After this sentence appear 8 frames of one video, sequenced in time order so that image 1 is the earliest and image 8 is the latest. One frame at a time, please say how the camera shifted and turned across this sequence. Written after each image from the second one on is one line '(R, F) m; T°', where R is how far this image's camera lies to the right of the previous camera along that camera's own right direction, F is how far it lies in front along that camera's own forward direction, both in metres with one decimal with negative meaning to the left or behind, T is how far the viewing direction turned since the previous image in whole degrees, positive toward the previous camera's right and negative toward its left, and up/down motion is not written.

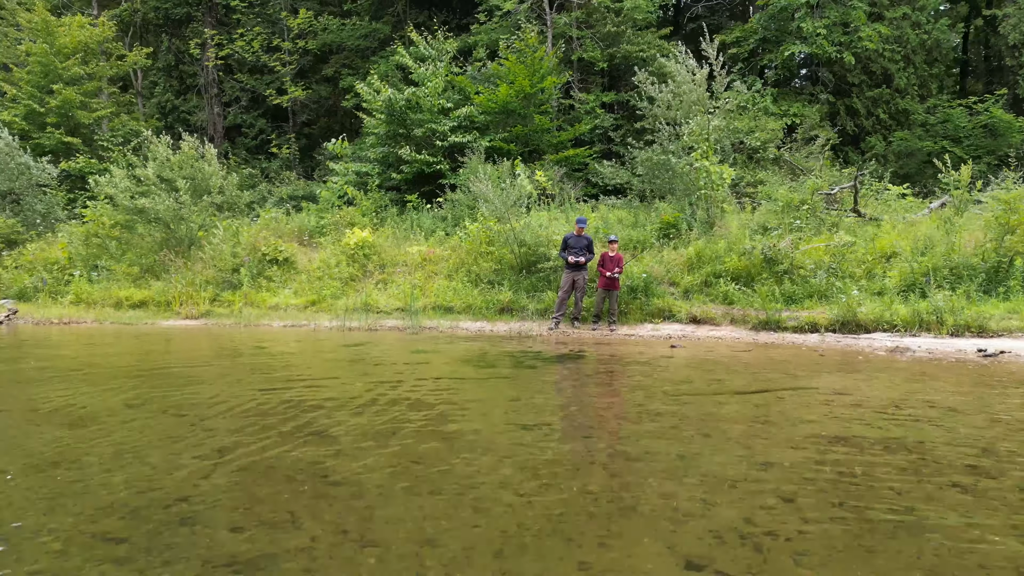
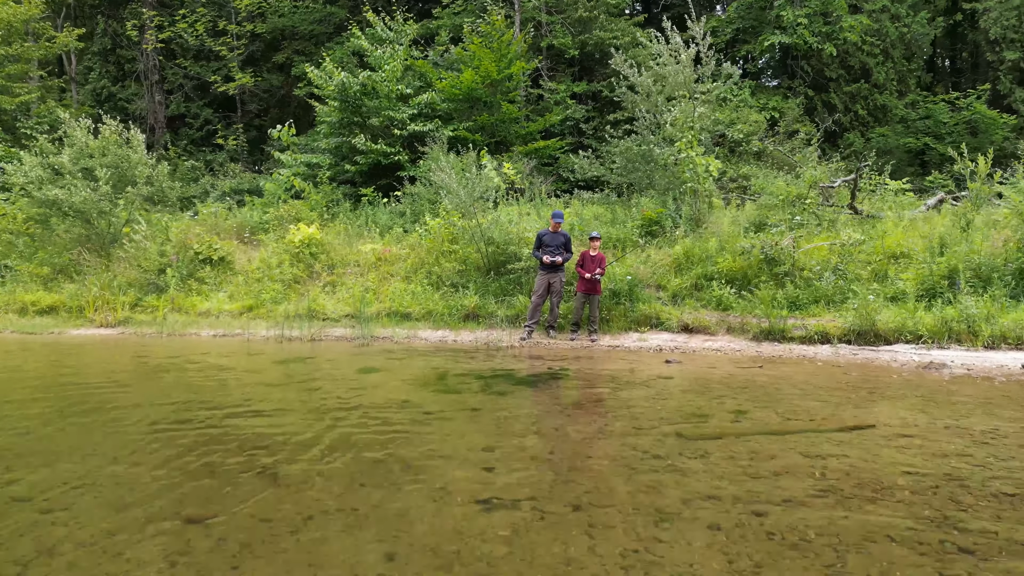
(0.0, +1.3) m; +3°
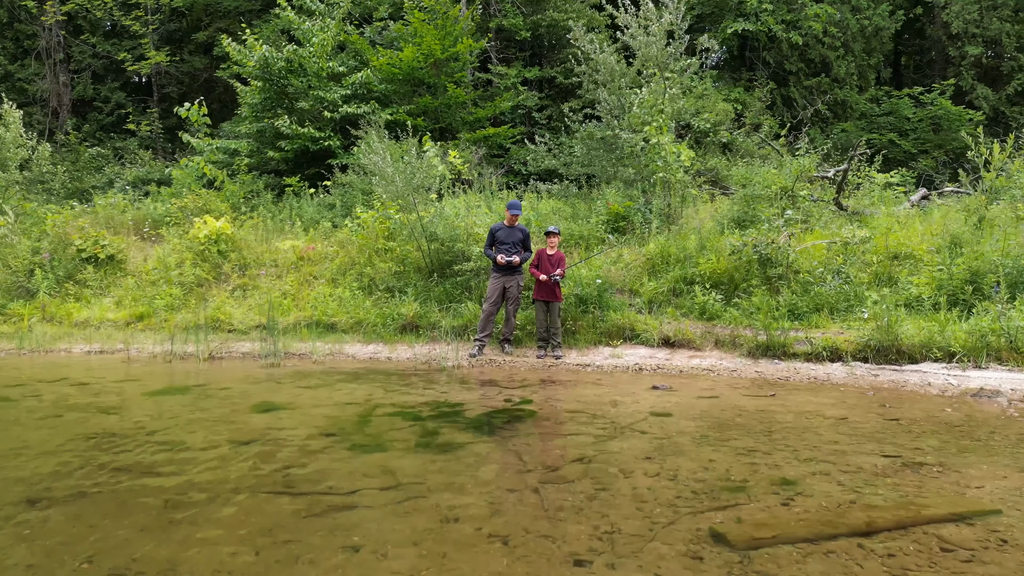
(0.0, +1.5) m; +4°
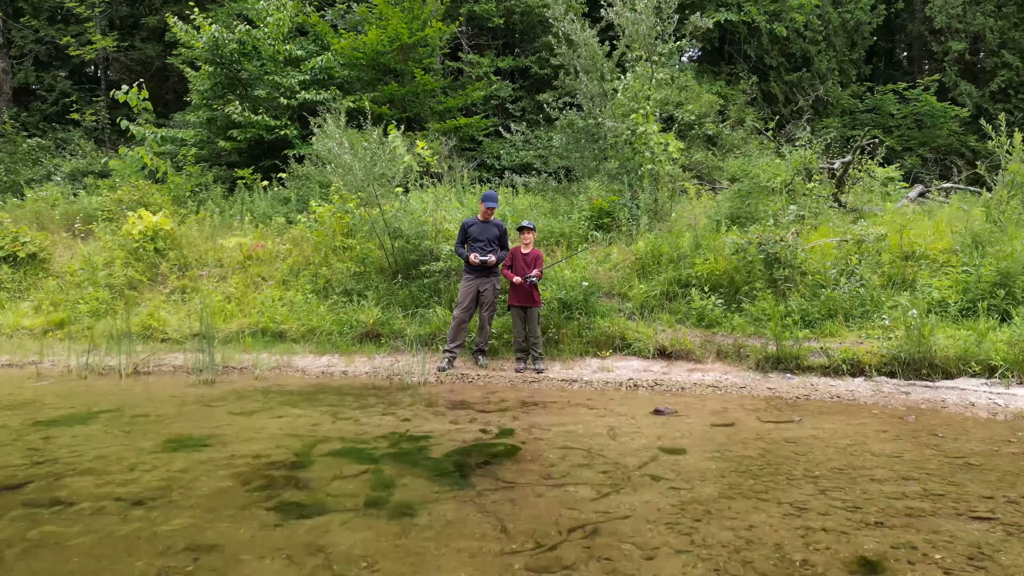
(0.0, +0.9) m; +2°
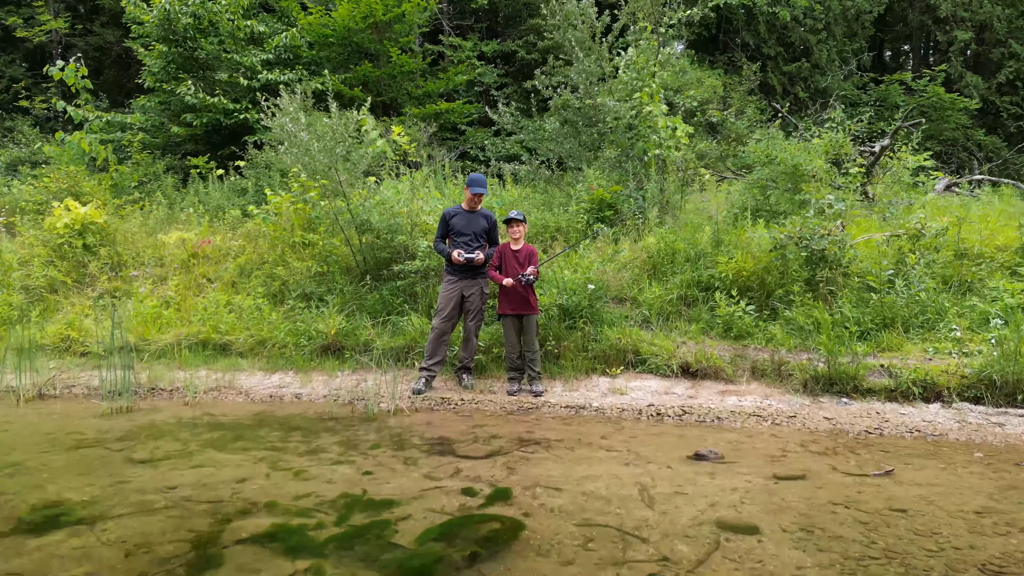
(-0.1, +1.1) m; +1°
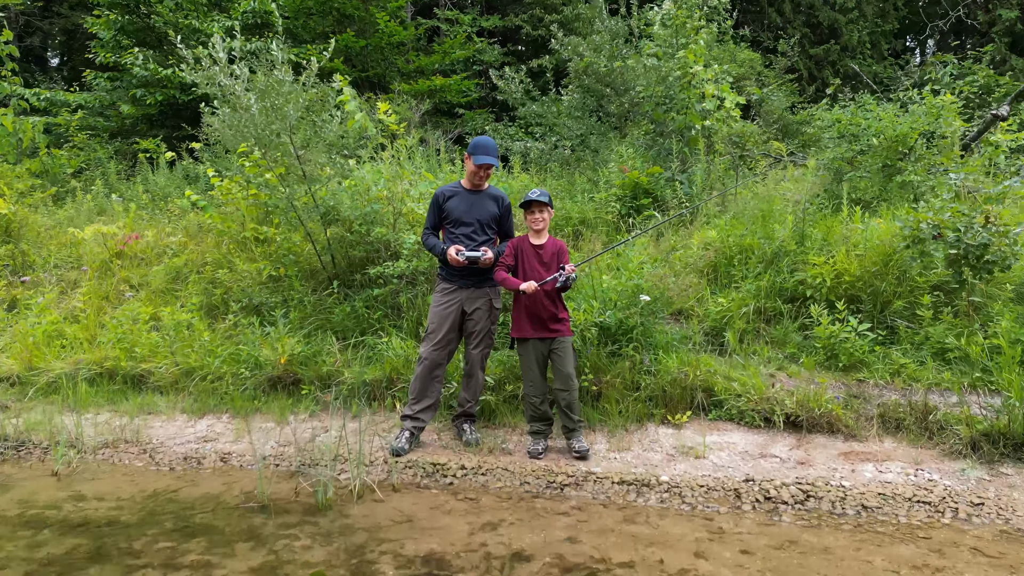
(-0.1, +1.6) m; 0°
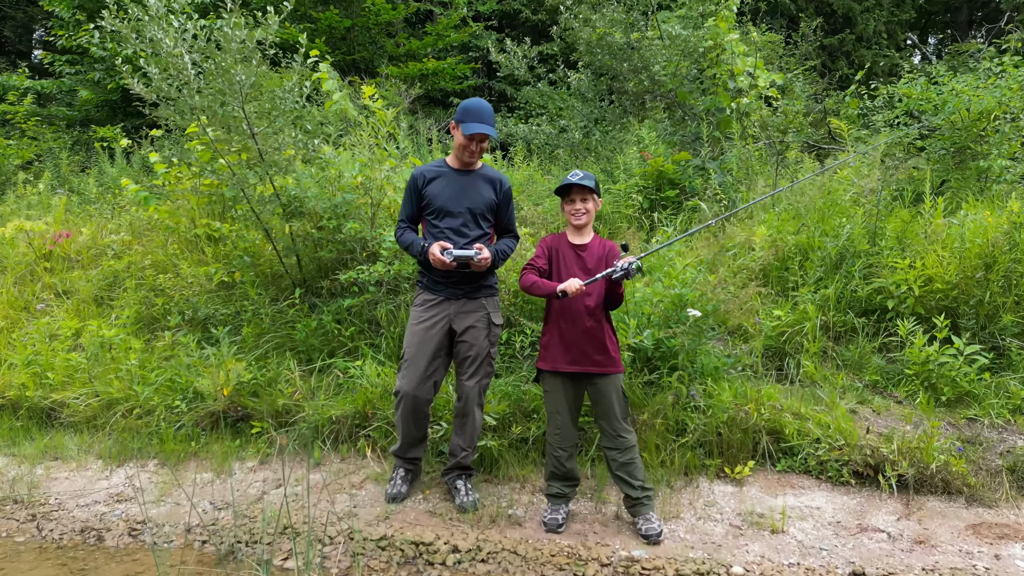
(-0.1, +0.9) m; 0°
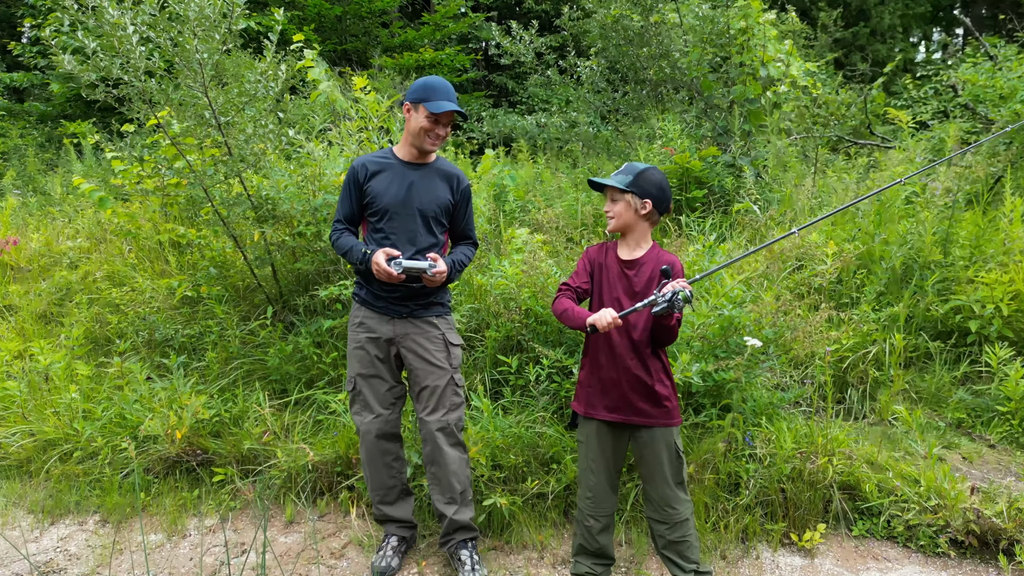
(-0.1, +0.5) m; 0°
